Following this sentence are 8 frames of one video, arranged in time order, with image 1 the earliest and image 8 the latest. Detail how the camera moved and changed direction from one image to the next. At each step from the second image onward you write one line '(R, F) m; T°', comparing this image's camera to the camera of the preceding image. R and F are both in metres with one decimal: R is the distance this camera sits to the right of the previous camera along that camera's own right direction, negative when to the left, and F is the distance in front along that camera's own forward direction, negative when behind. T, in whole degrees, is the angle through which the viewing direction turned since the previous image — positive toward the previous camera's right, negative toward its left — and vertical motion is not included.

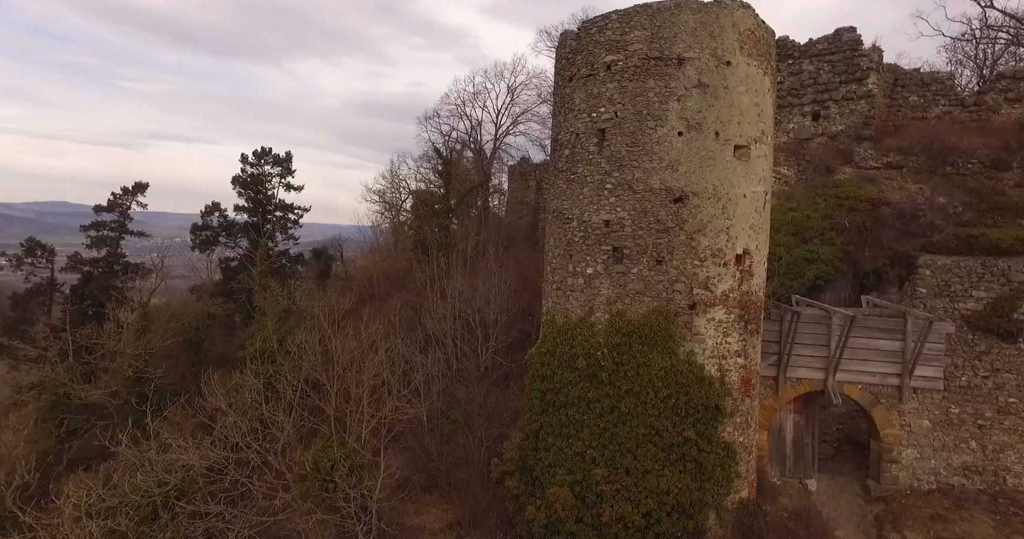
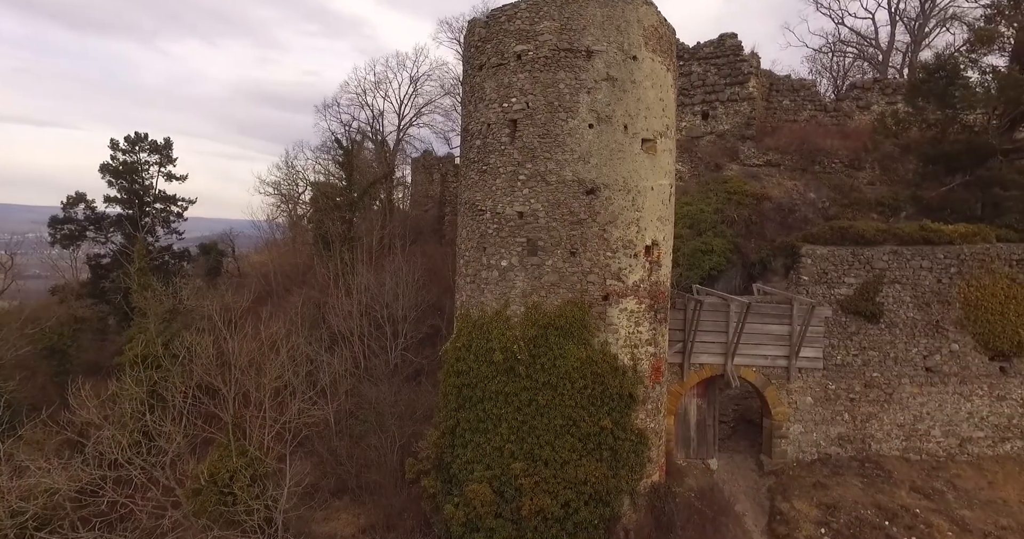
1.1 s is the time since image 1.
(-0.1, +0.2) m; +10°
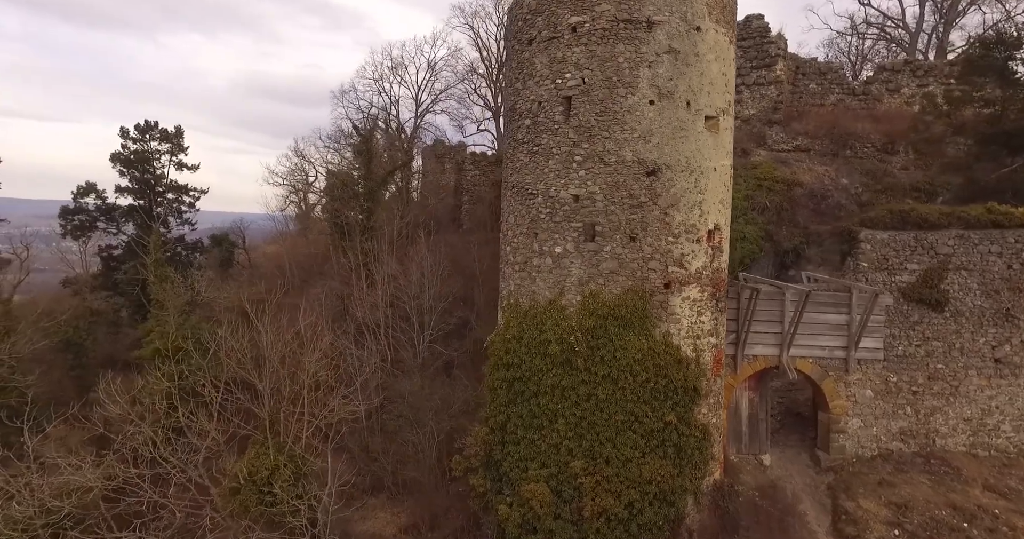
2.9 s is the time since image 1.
(-0.6, +0.4) m; 0°
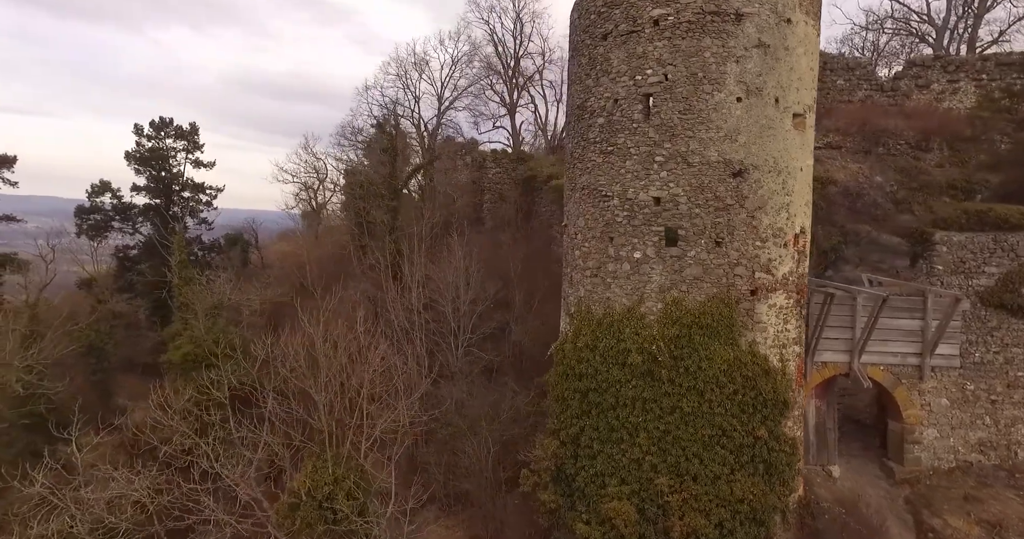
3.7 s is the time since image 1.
(-0.9, +0.3) m; 0°
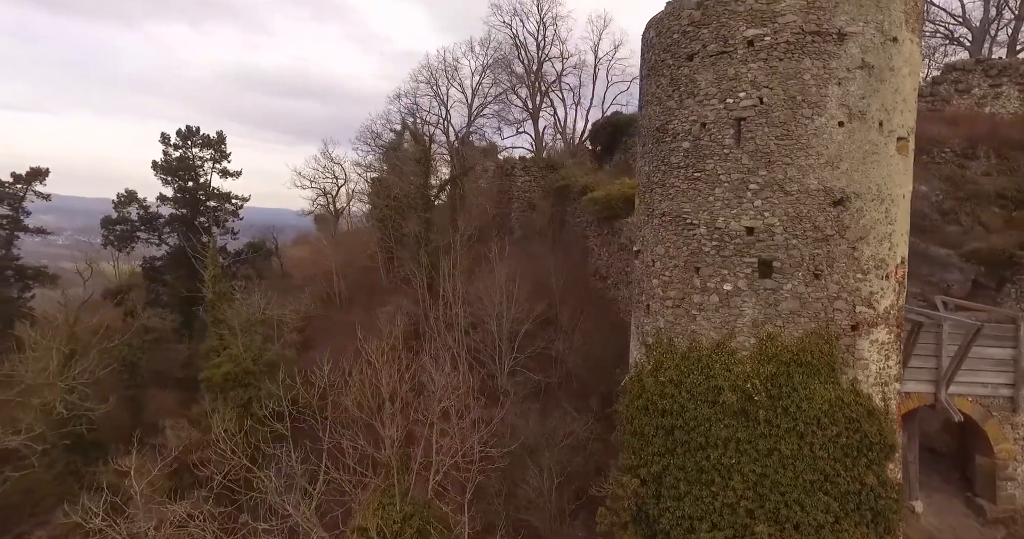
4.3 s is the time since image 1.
(-0.8, +0.3) m; -1°
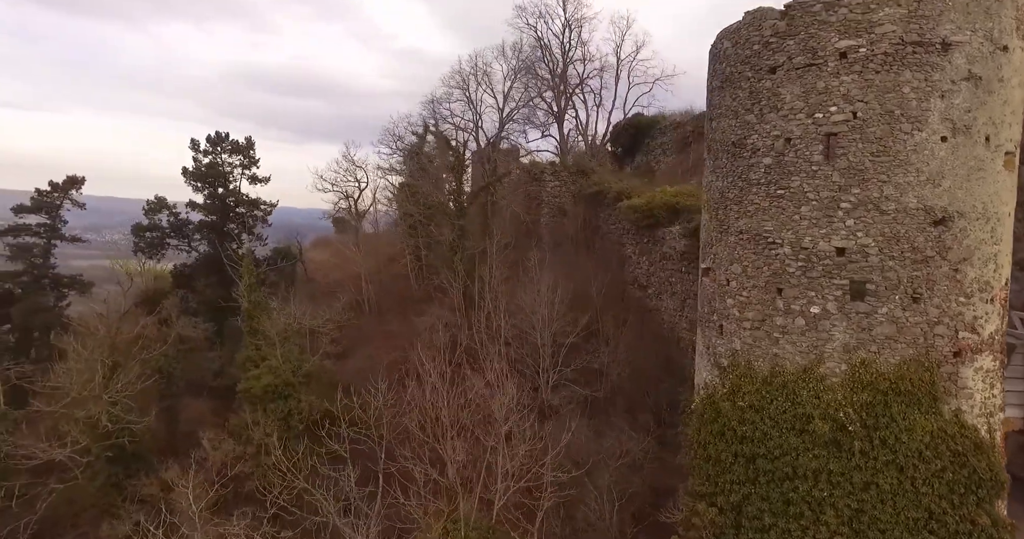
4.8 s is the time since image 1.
(-0.7, +0.2) m; -1°
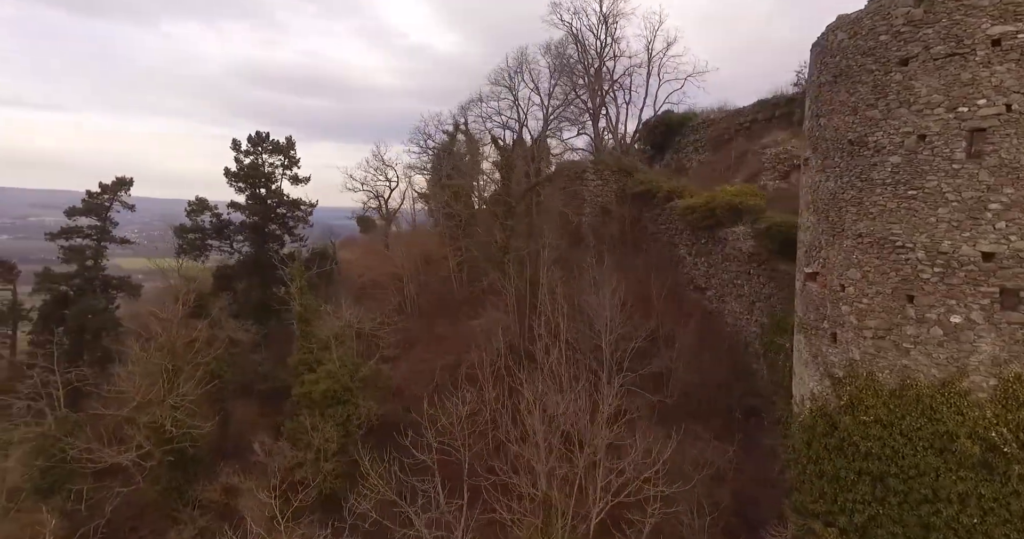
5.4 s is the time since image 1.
(-1.0, +0.3) m; -2°
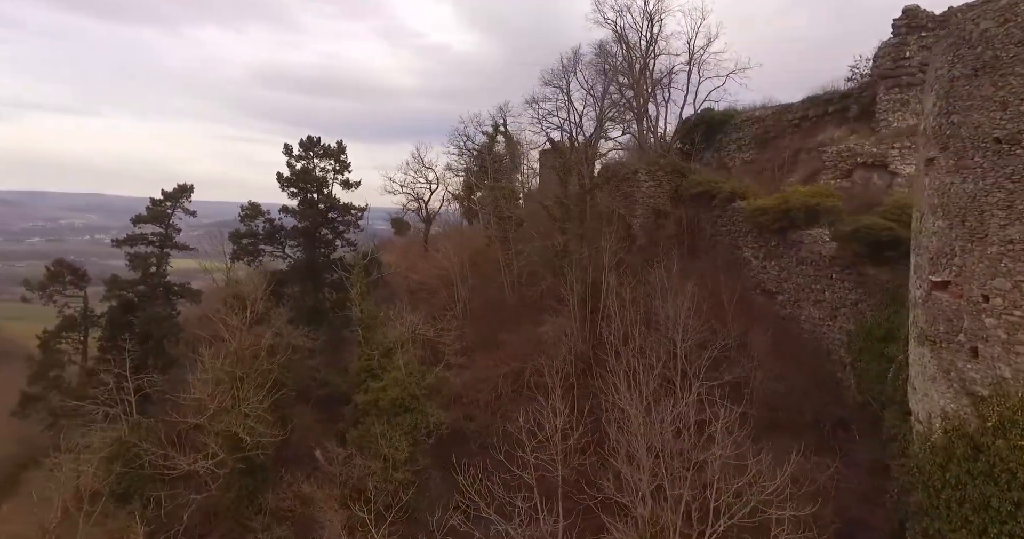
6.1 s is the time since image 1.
(-1.0, +0.3) m; -3°
